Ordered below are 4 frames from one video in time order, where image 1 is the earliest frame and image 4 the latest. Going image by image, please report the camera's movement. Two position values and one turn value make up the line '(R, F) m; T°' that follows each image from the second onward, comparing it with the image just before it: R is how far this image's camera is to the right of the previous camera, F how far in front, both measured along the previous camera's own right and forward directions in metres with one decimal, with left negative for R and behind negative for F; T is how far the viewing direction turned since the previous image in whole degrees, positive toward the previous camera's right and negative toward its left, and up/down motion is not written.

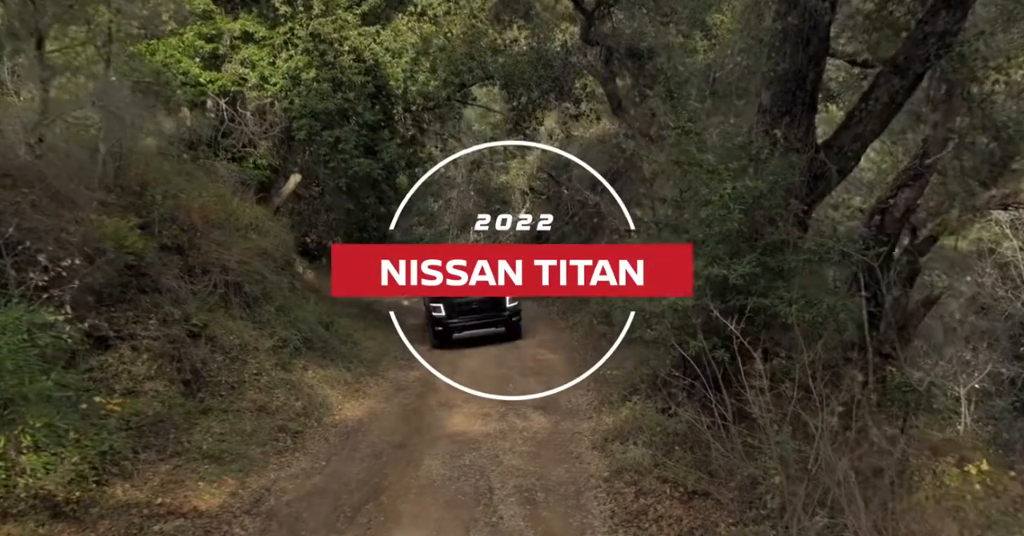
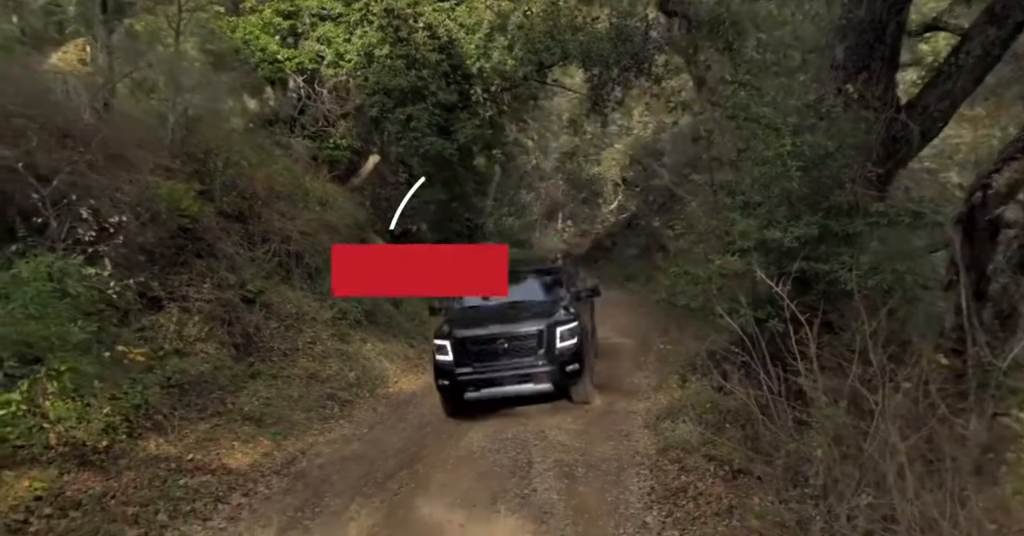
(+0.6, +0.5) m; -6°
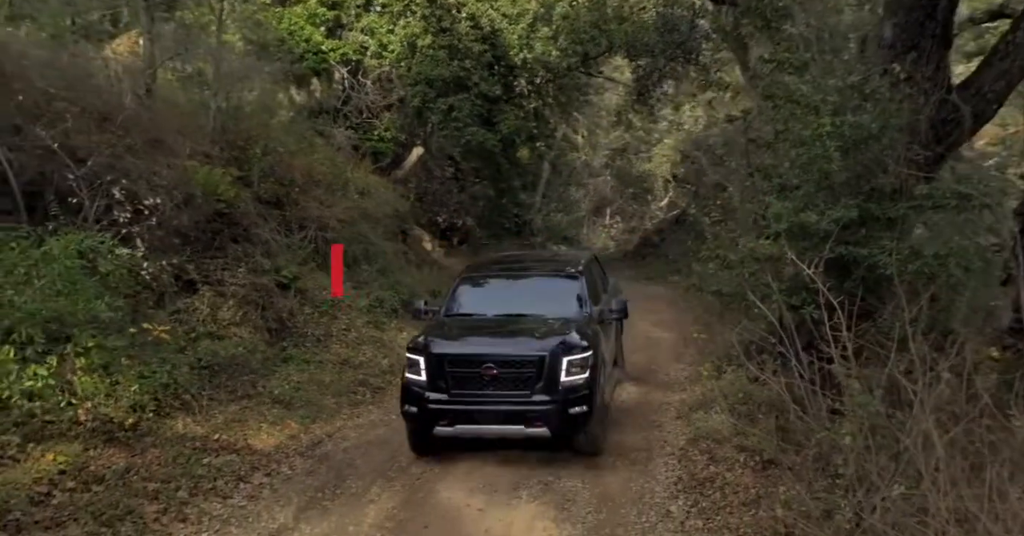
(+0.2, +0.2) m; -3°
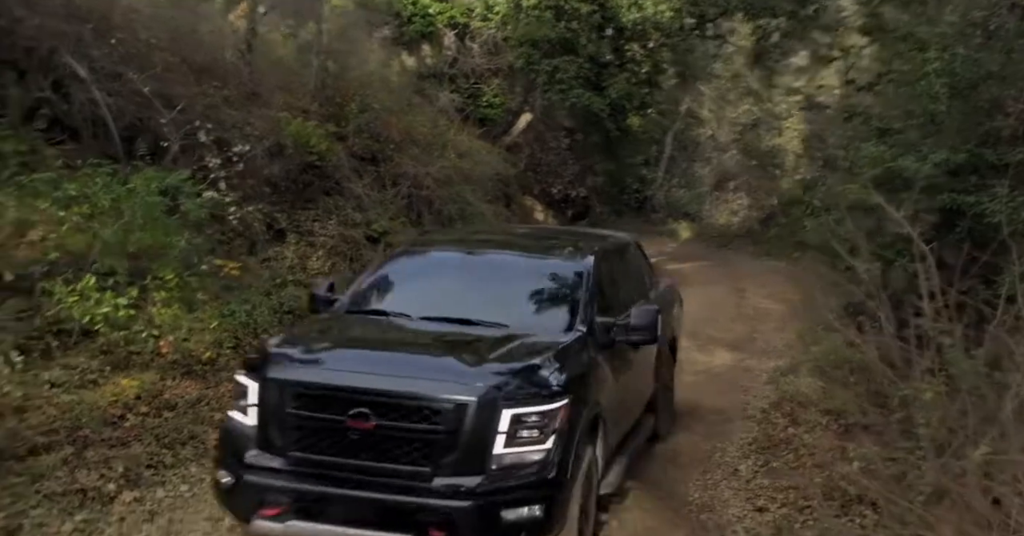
(+0.5, +0.3) m; -8°
